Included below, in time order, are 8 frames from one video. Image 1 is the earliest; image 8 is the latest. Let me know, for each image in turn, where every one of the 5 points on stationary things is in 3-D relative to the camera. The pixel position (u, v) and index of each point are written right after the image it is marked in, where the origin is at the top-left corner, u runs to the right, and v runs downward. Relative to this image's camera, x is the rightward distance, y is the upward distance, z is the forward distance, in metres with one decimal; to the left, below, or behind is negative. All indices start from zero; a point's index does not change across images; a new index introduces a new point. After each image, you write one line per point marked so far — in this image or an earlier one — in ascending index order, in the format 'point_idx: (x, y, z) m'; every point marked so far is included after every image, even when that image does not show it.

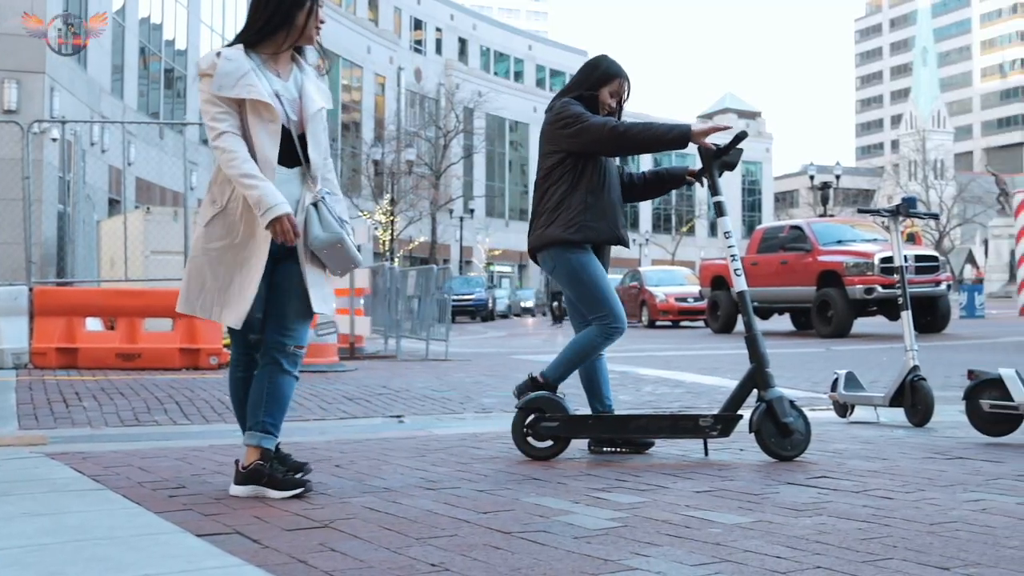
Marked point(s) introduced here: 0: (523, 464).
0: (0.0, -0.6, +4.1) m
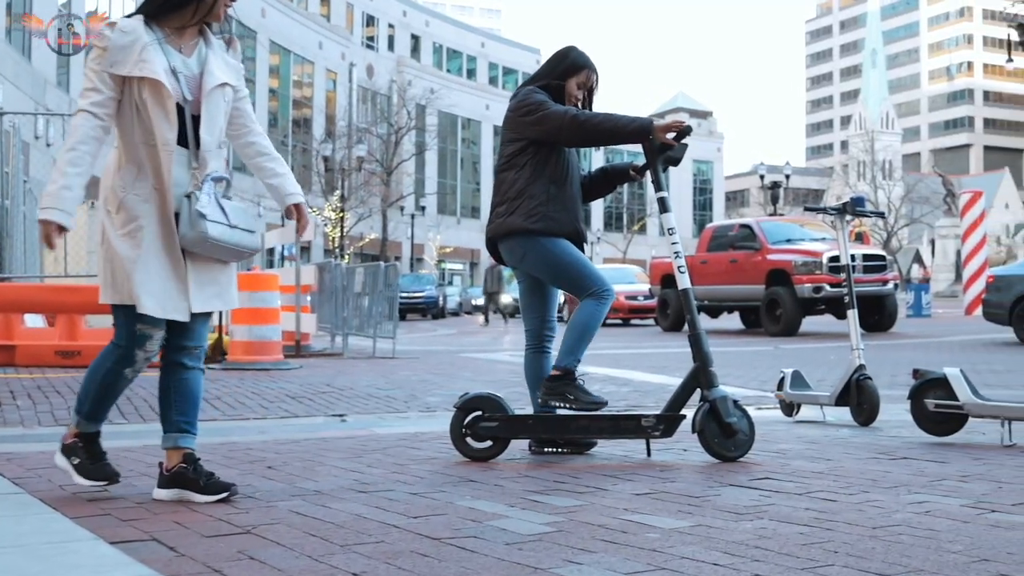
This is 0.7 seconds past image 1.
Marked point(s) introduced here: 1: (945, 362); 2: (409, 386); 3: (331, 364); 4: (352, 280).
0: (-0.2, -0.6, +4.0) m
1: (+4.2, -0.7, +12.3) m
2: (-0.8, -0.7, +9.6) m
3: (-1.8, -0.7, +12.4) m
4: (-1.7, +0.1, +14.1) m
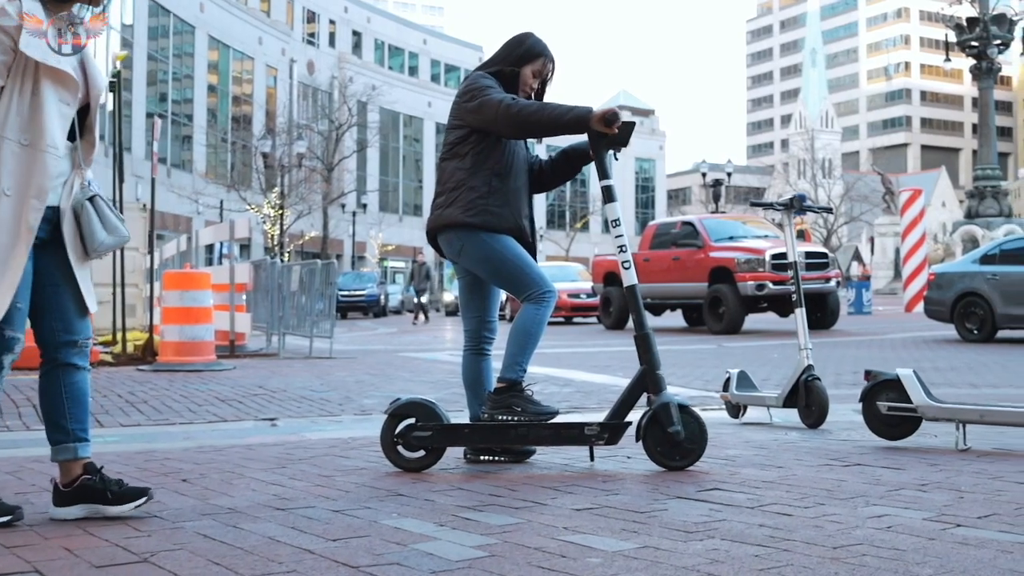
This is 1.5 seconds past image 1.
0: (-0.4, -0.6, +3.8) m
1: (+3.6, -0.7, +12.2) m
2: (-1.2, -0.7, +9.4) m
3: (-2.3, -0.7, +12.1) m
4: (-2.4, +0.1, +13.7) m
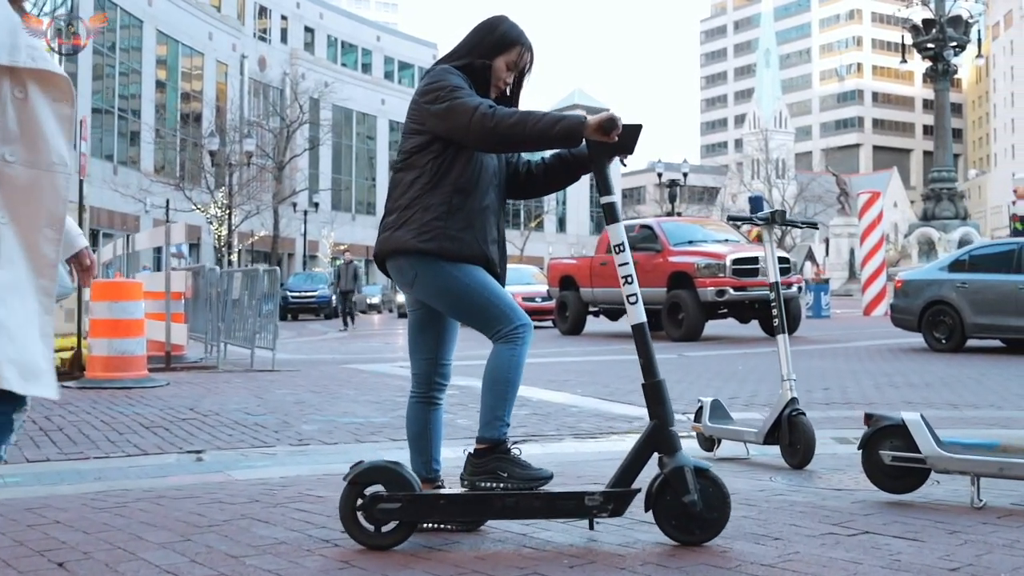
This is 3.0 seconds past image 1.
0: (-0.5, -0.7, +3.1) m
1: (+3.2, -0.8, +11.7) m
2: (-1.5, -0.8, +8.7) m
3: (-2.7, -0.8, +11.3) m
4: (-2.9, 0.0, +13.0) m
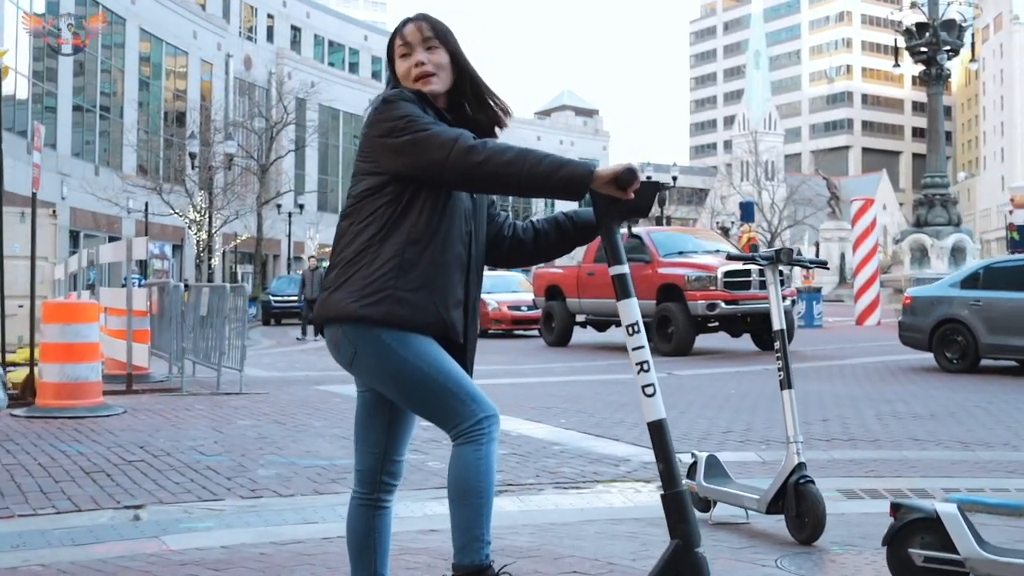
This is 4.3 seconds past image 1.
0: (-0.6, -0.8, +2.5) m
1: (+3.0, -1.0, +11.1) m
2: (-1.7, -1.0, +8.0) m
3: (-2.9, -1.0, +10.7) m
4: (-3.0, -0.1, +12.4) m
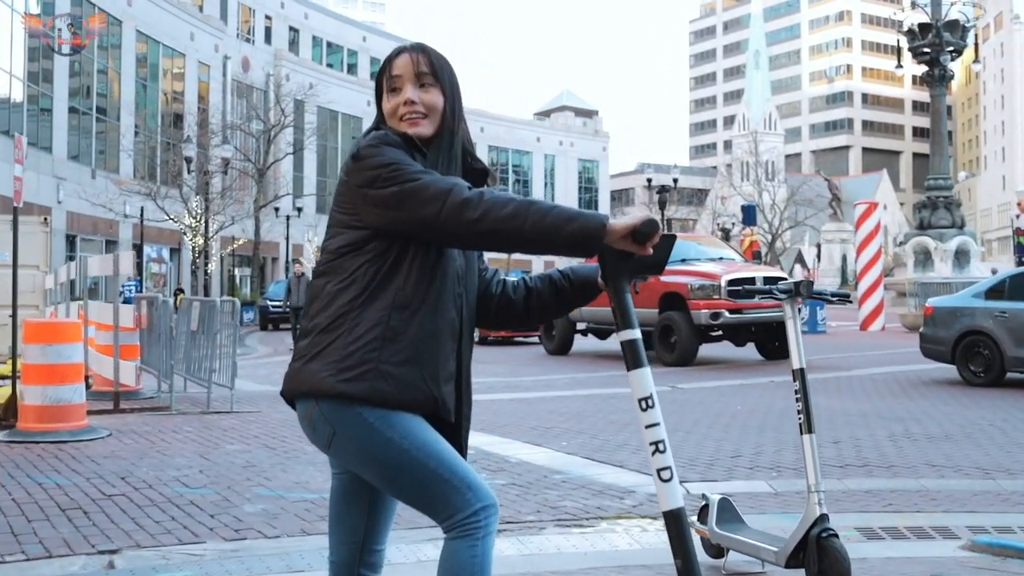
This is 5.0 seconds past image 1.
0: (-0.6, -1.0, +2.1) m
1: (+3.0, -1.1, +10.8) m
2: (-1.7, -1.1, +7.7) m
3: (-2.9, -1.1, +10.3) m
4: (-3.0, -0.3, +12.0) m
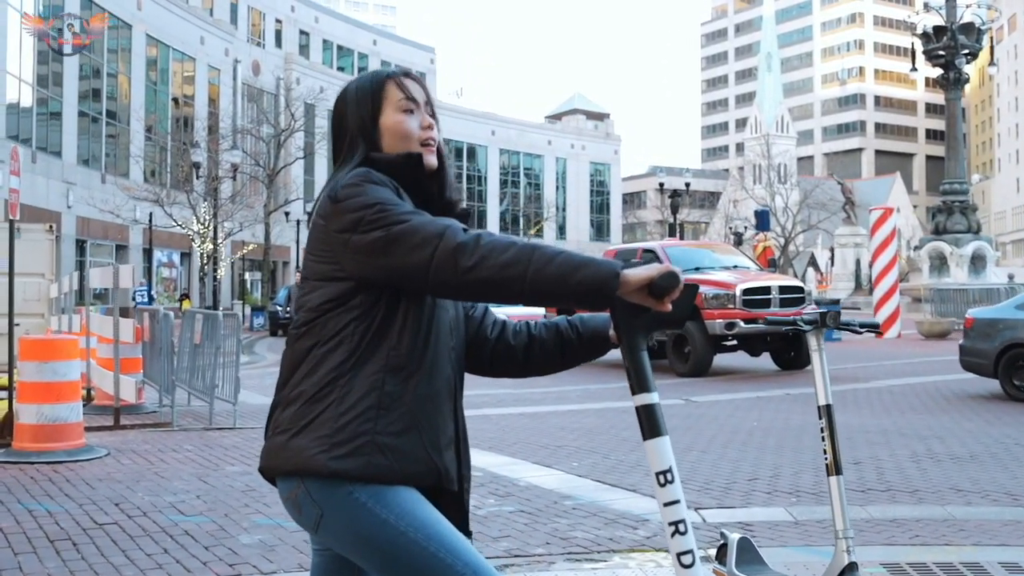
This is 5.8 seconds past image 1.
0: (-0.6, -1.1, +1.8) m
1: (+3.1, -1.2, +10.4) m
2: (-1.6, -1.2, +7.4) m
3: (-2.8, -1.2, +10.1) m
4: (-3.0, -0.4, +11.7) m
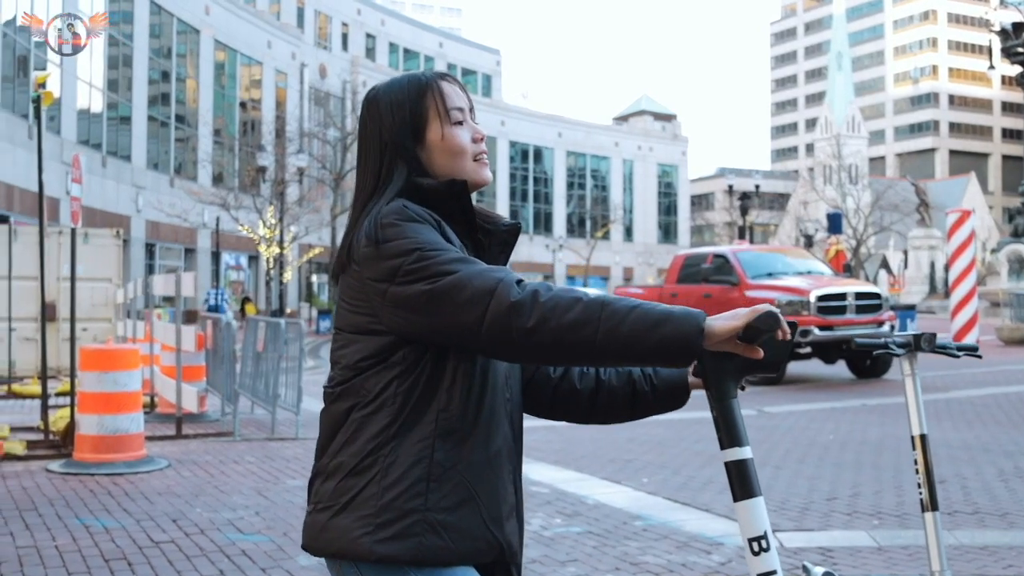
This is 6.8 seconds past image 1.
0: (-0.5, -1.1, +1.6) m
1: (+3.6, -1.3, +10.0) m
2: (-1.3, -1.3, +7.2) m
3: (-2.3, -1.3, +9.9) m
4: (-2.4, -0.5, +11.6) m
